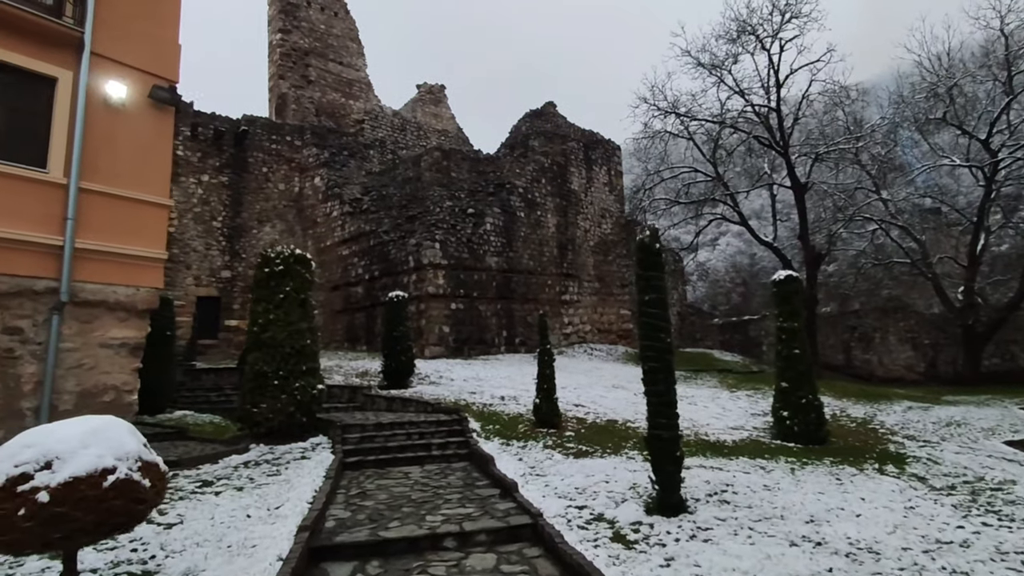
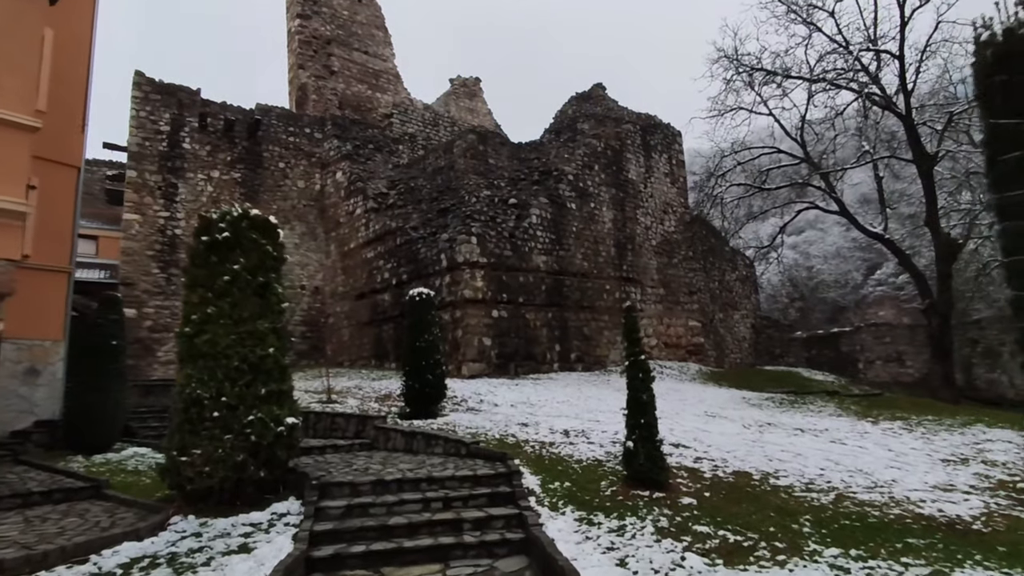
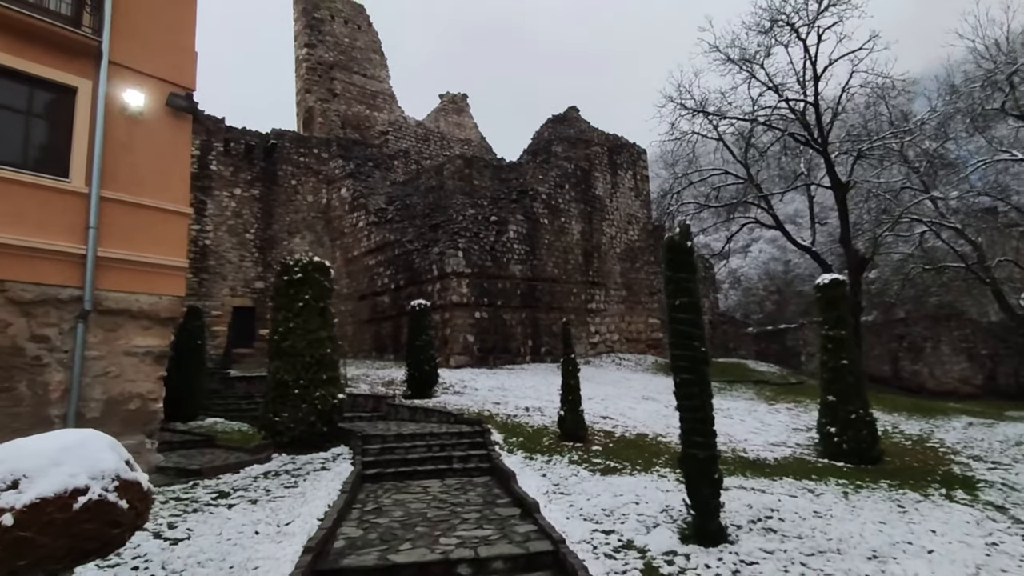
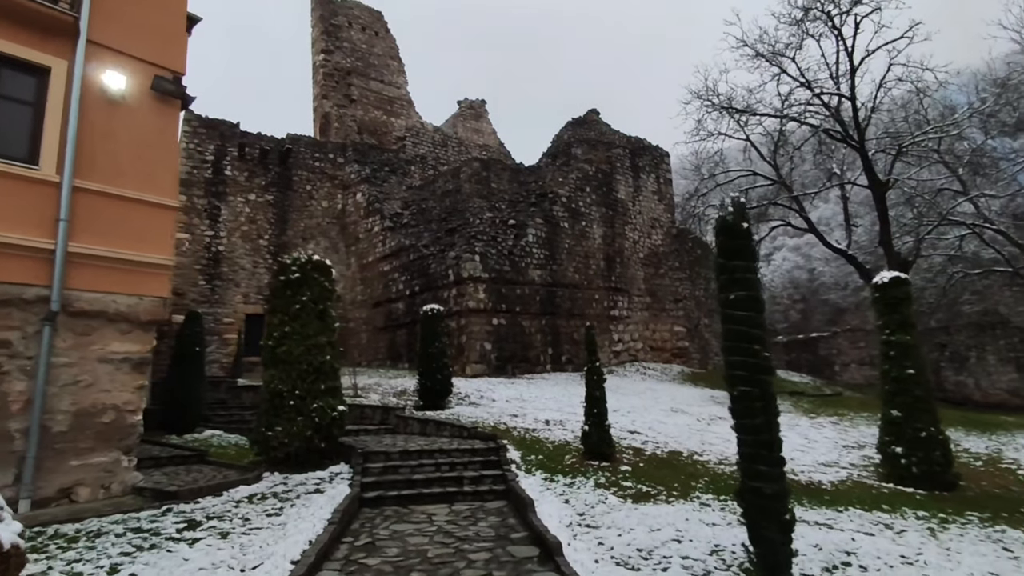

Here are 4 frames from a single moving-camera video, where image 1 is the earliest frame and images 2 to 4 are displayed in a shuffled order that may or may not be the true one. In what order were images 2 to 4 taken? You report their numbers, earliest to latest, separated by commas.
3, 4, 2
